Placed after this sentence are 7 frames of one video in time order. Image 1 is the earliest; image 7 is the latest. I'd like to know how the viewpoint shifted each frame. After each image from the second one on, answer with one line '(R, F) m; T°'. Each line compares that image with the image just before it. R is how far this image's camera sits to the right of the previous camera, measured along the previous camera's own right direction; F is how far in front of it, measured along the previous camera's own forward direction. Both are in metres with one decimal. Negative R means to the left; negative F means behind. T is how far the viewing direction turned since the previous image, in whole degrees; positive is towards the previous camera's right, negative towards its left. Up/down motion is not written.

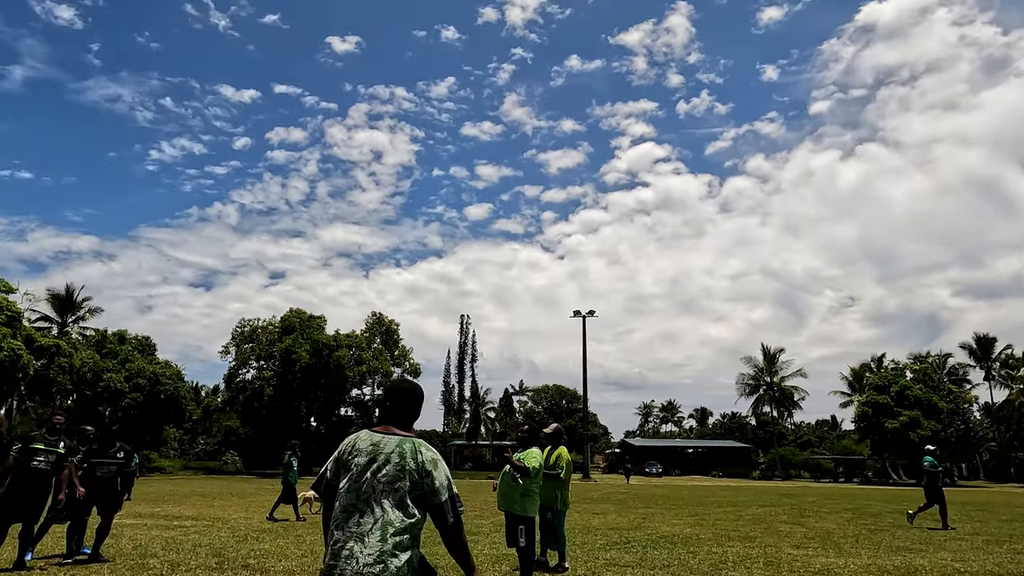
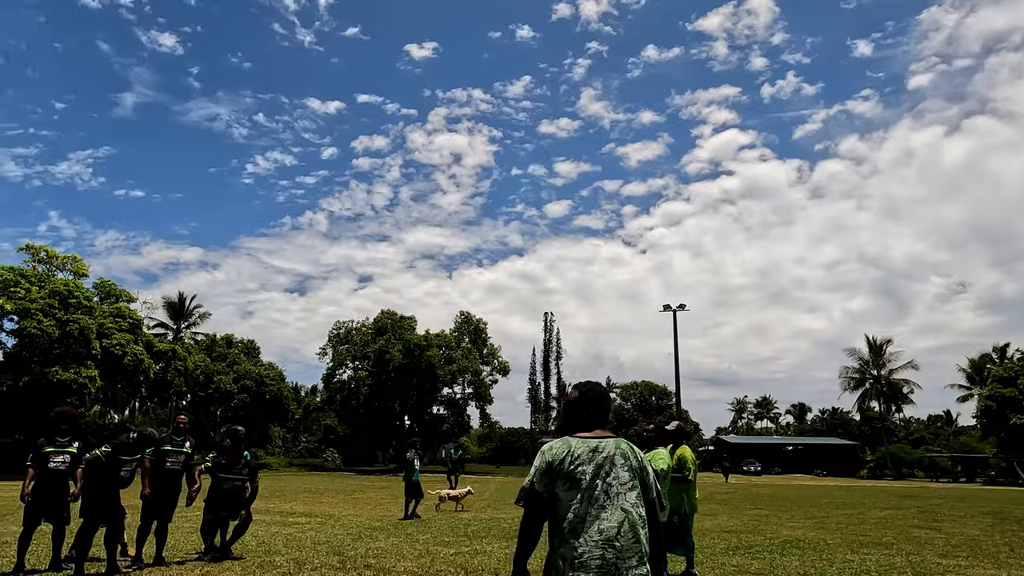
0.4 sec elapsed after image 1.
(-0.4, +0.3) m; -7°
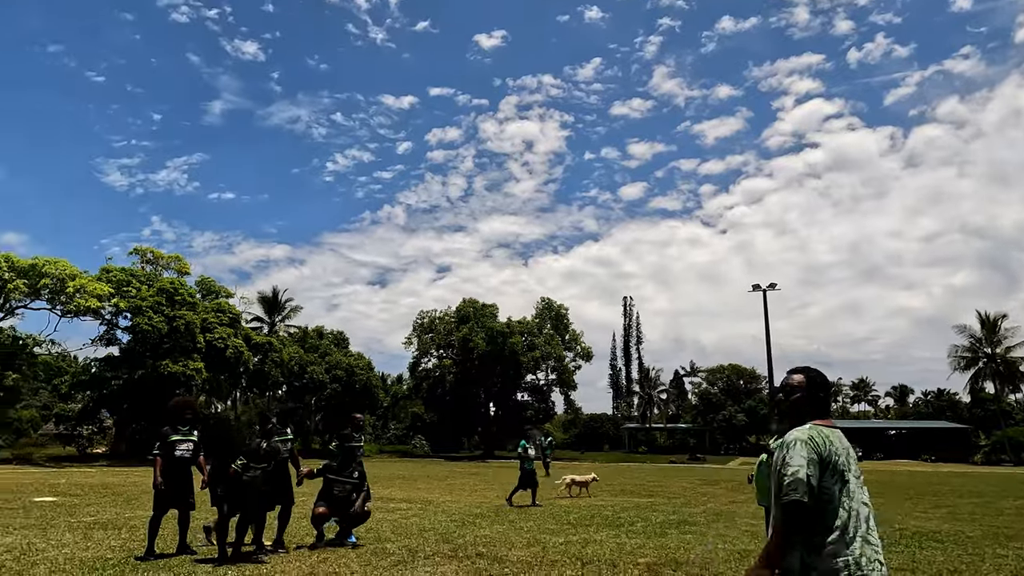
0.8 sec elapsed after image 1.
(-0.4, +0.4) m; -7°
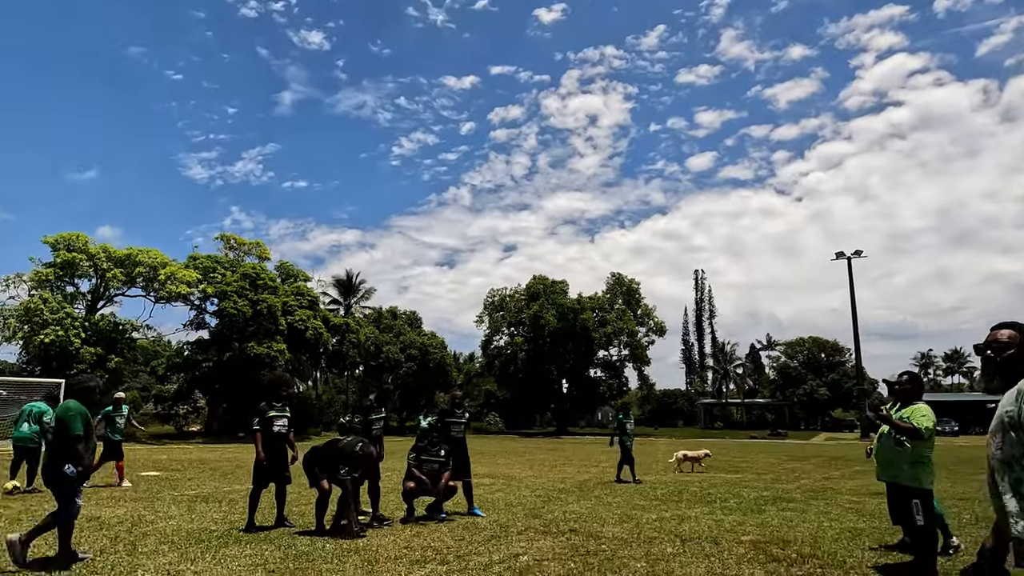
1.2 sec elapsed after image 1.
(-0.2, +0.3) m; -6°
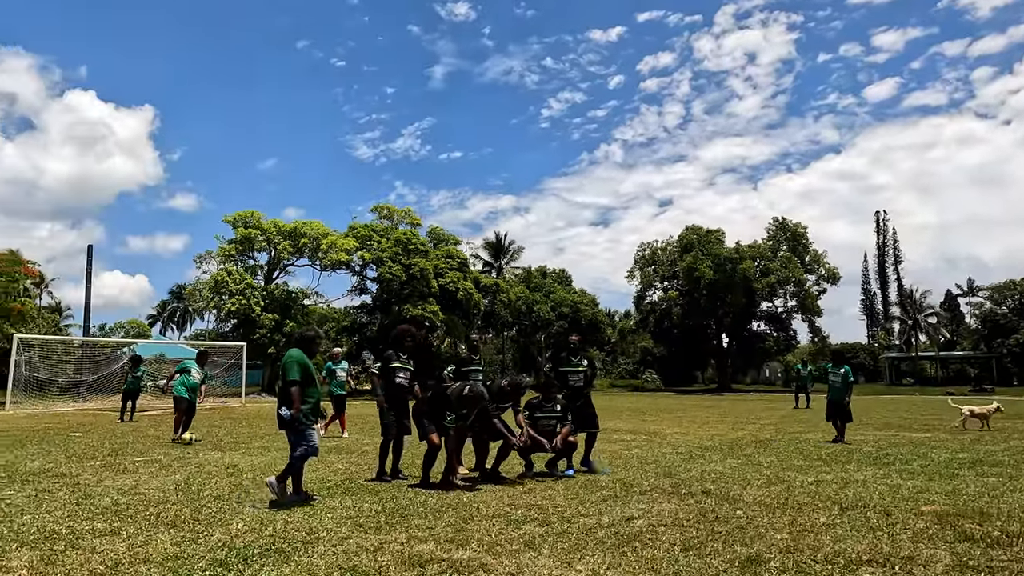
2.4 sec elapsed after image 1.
(+0.5, +0.9) m; -14°
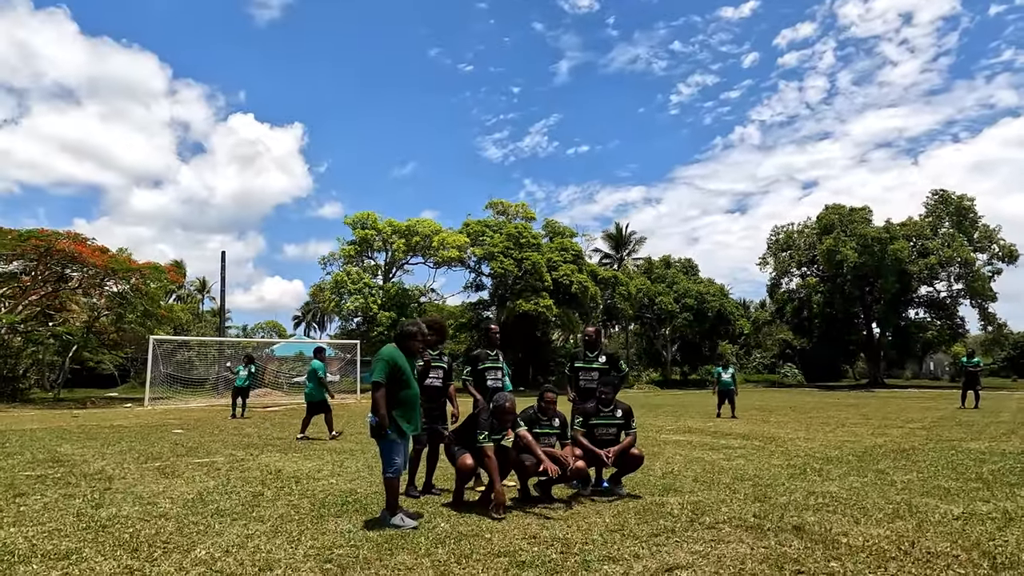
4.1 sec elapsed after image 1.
(+0.9, +1.3) m; -11°
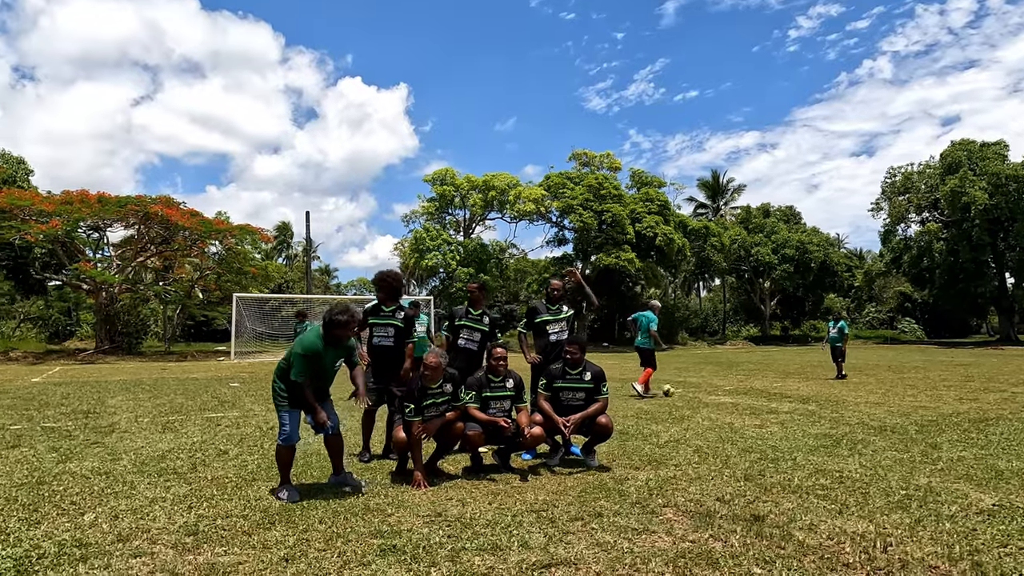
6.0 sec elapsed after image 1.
(+1.4, +0.8) m; -9°
